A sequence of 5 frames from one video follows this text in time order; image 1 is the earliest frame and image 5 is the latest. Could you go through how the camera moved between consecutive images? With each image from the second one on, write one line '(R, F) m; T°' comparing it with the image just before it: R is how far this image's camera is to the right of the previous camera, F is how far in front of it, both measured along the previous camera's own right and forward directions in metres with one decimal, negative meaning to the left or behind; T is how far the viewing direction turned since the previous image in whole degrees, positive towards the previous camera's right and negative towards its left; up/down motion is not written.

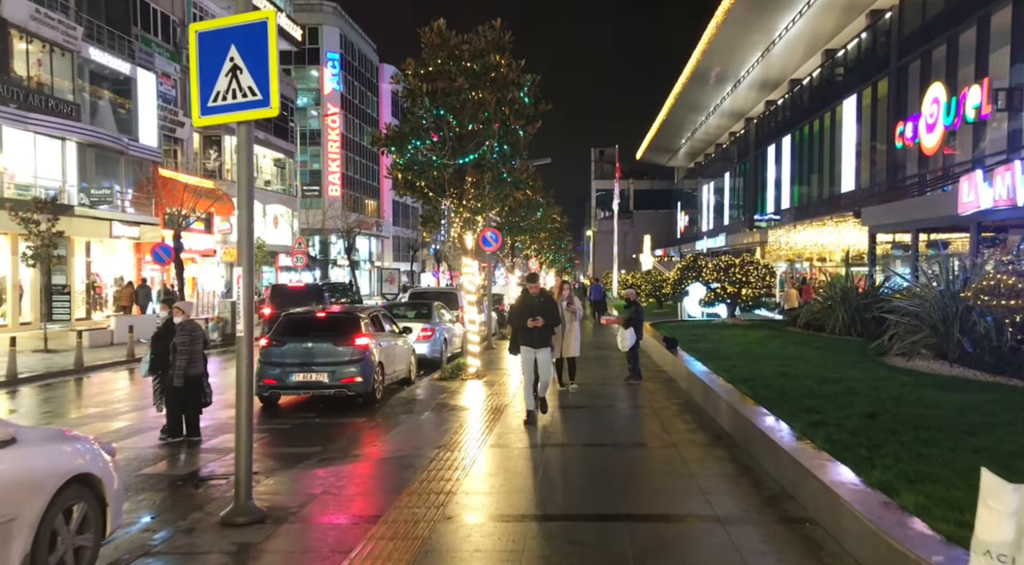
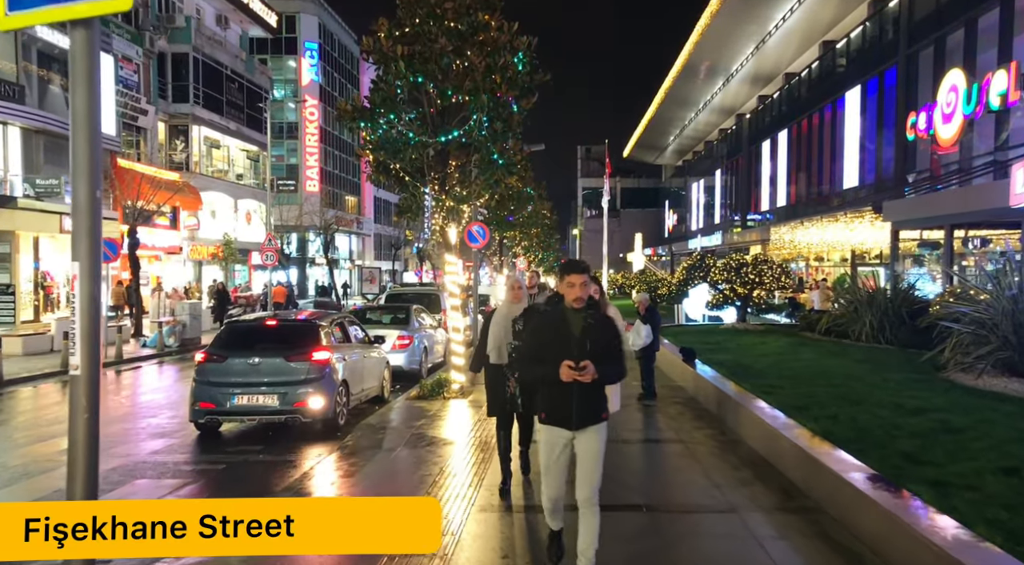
(-0.1, +2.1) m; +1°
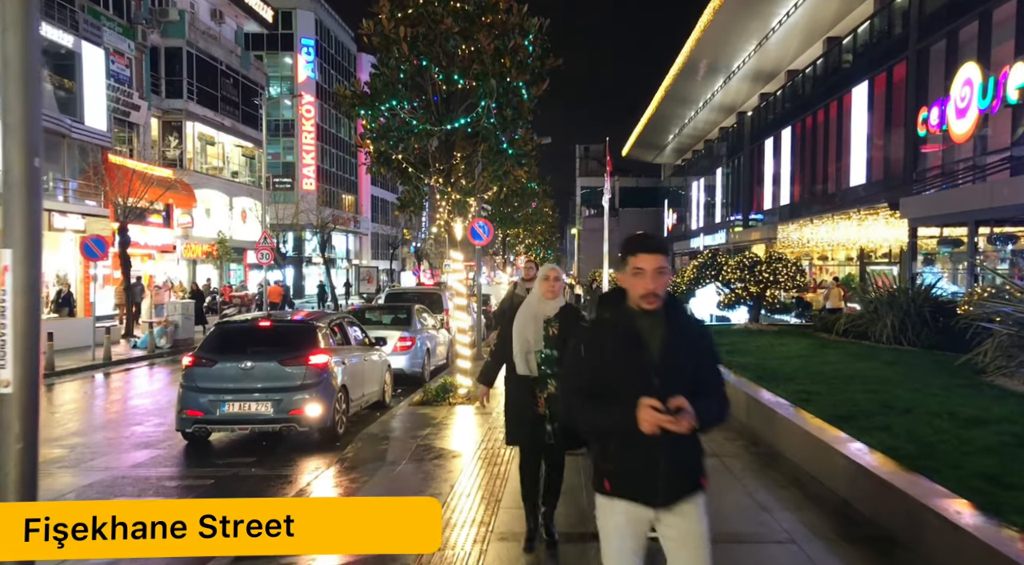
(-0.2, +0.7) m; 0°
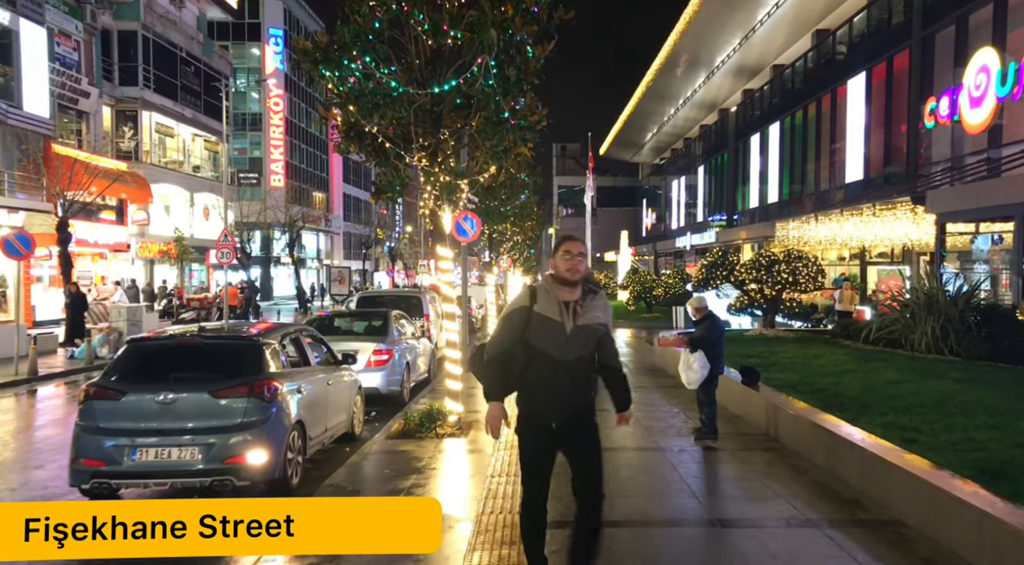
(-0.3, +2.1) m; +2°
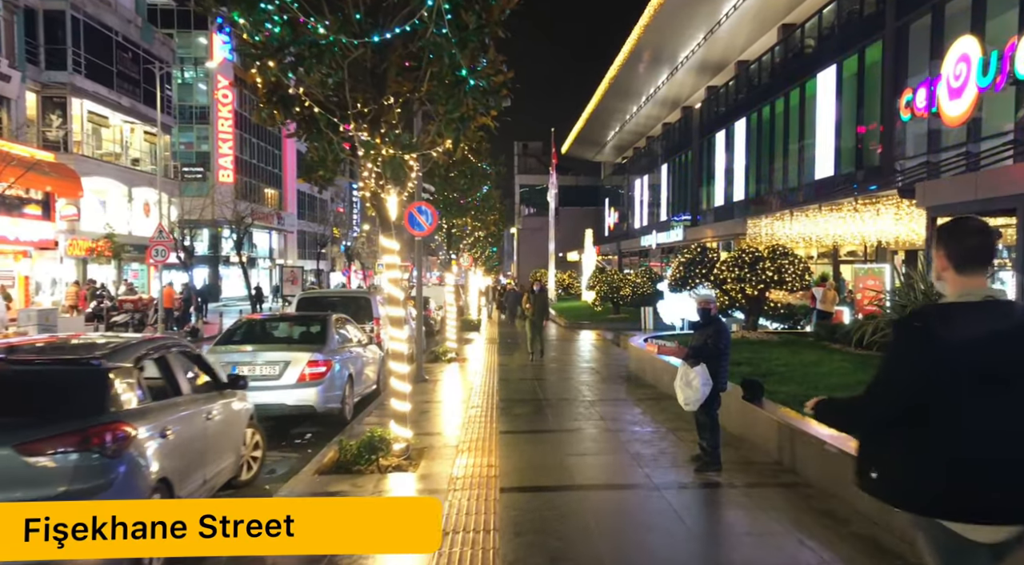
(0.0, +1.6) m; +3°
